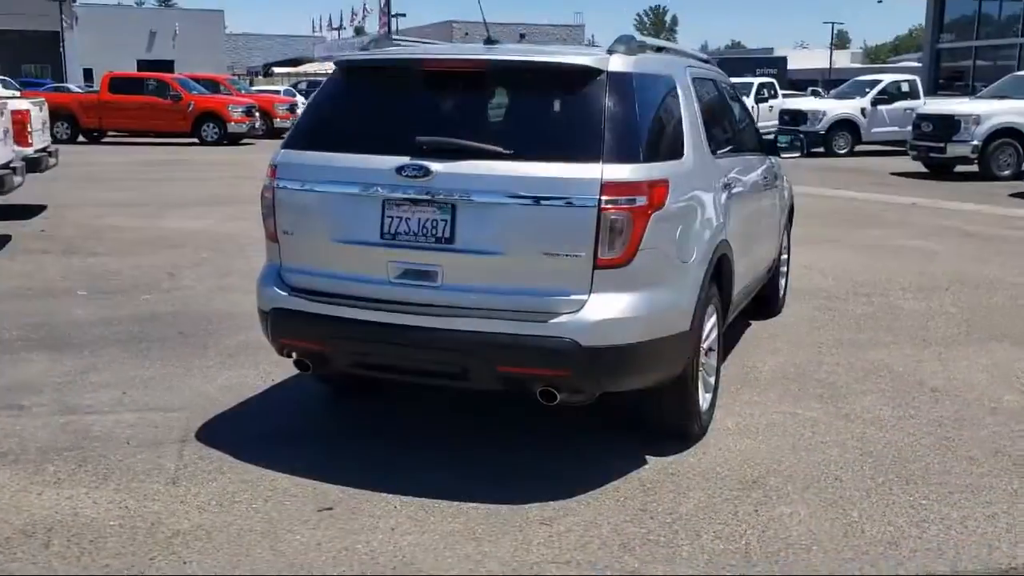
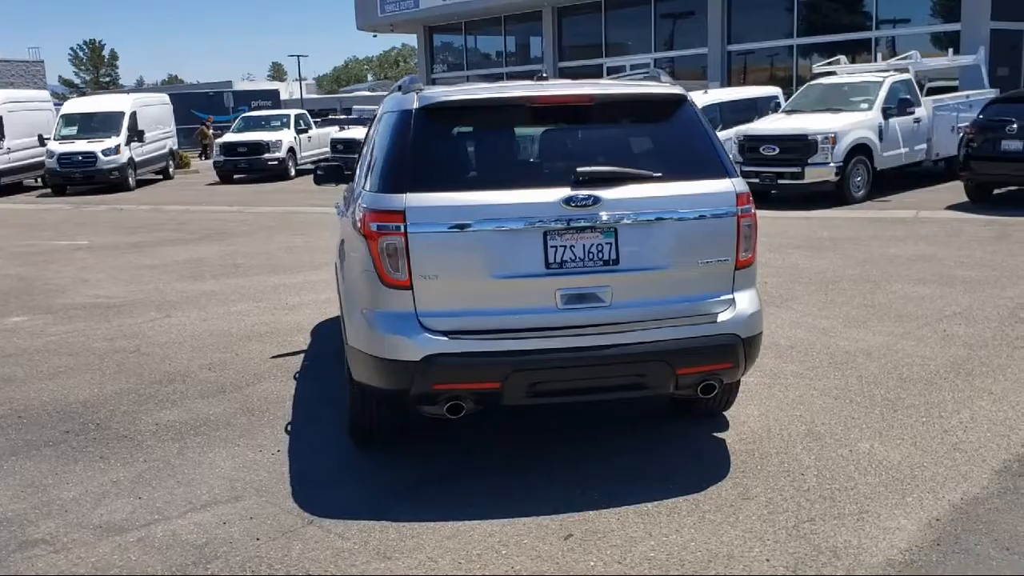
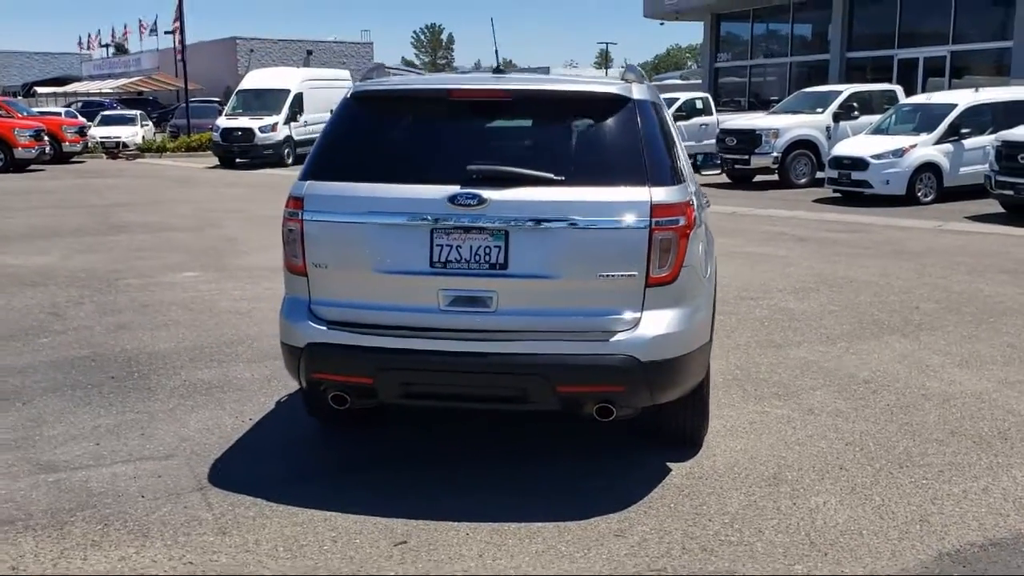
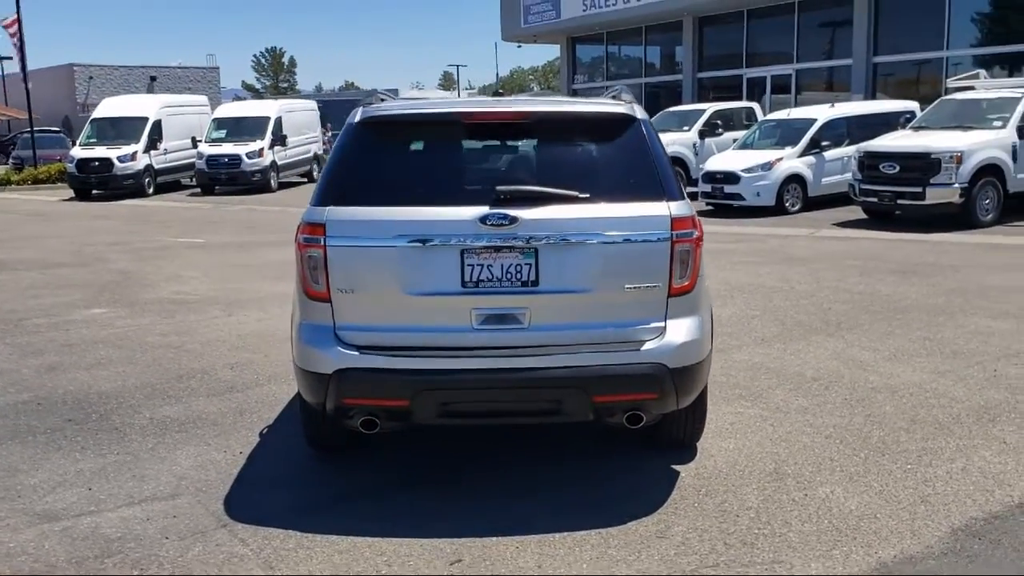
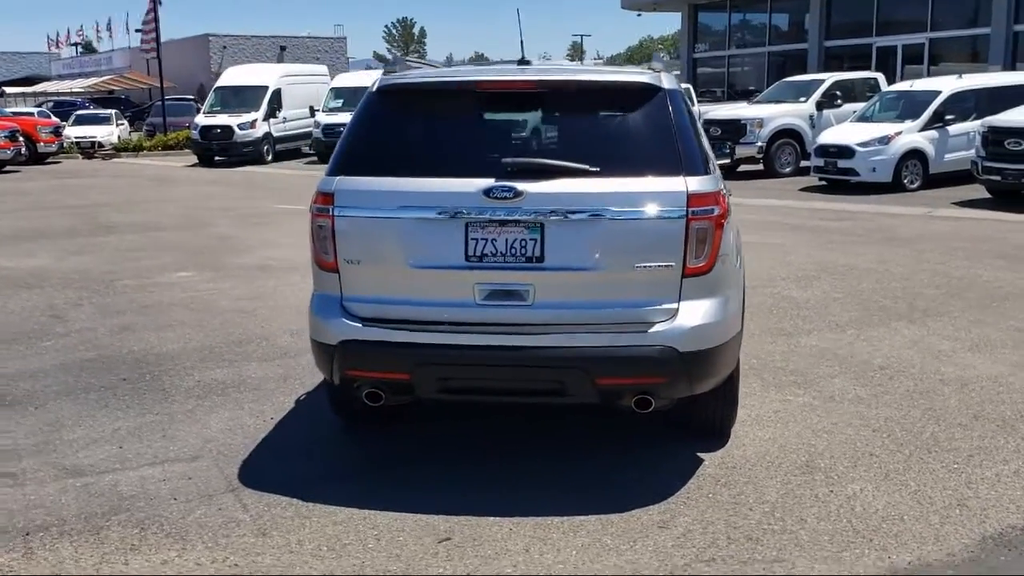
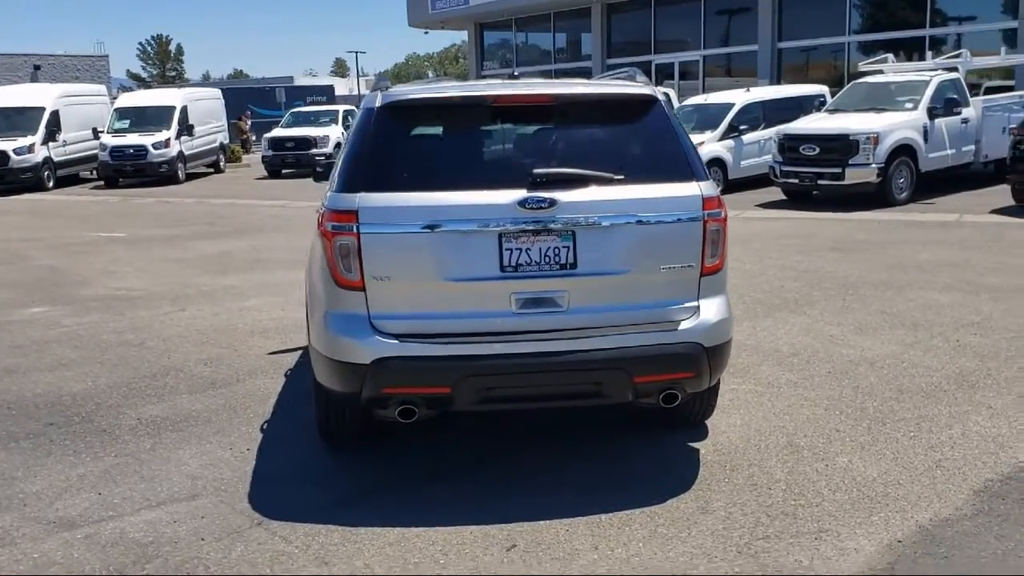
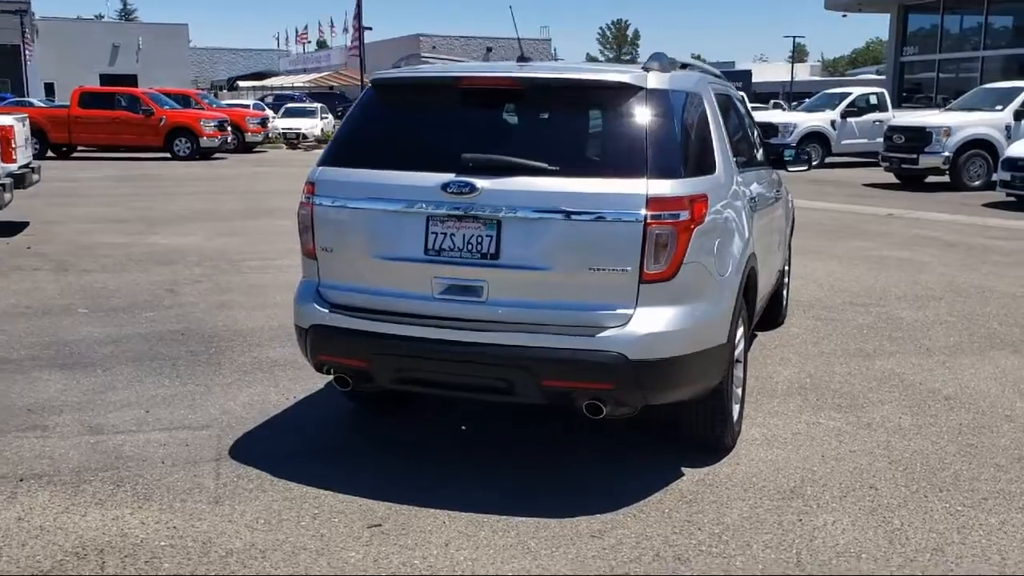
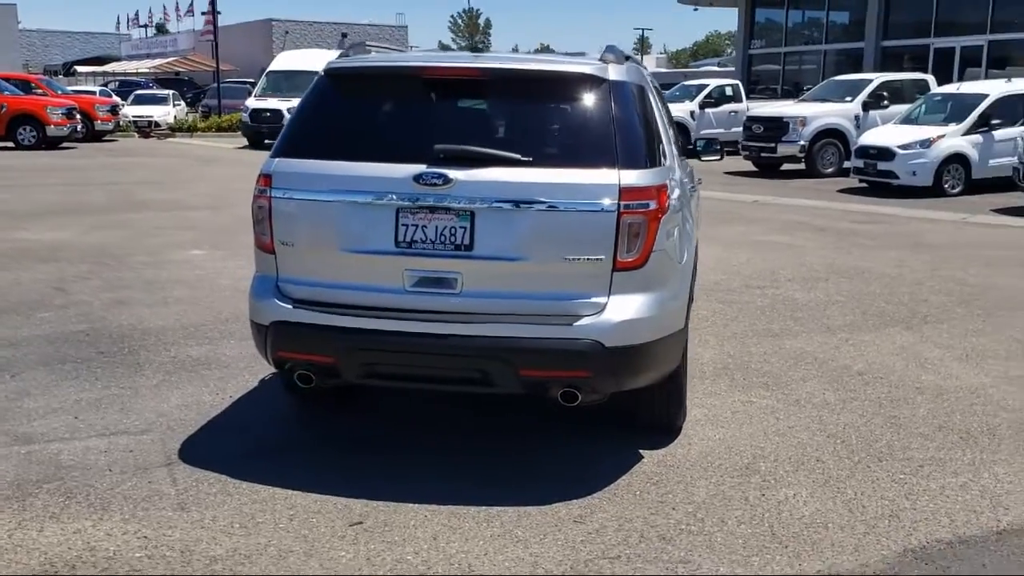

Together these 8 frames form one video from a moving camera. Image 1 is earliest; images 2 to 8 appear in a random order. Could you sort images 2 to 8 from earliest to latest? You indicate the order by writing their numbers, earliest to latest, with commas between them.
7, 8, 3, 5, 4, 6, 2
